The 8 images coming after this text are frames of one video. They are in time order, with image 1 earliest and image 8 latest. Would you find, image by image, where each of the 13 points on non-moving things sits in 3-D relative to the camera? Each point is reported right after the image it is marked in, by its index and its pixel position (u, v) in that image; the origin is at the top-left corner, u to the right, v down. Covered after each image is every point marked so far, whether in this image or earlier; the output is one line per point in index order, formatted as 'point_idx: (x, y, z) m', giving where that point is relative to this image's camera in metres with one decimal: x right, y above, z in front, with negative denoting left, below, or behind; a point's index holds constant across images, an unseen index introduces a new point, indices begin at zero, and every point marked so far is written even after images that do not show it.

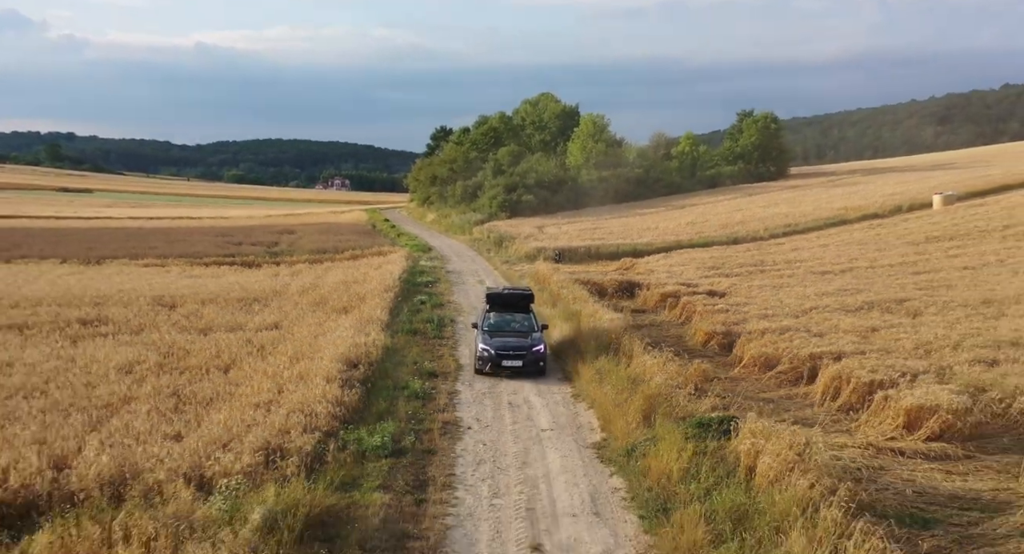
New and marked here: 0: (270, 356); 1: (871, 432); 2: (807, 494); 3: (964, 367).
0: (-4.8, -1.5, +18.5) m
1: (+5.0, -2.1, +12.8) m
2: (+2.9, -2.2, +9.3) m
3: (+7.5, -1.5, +15.1) m
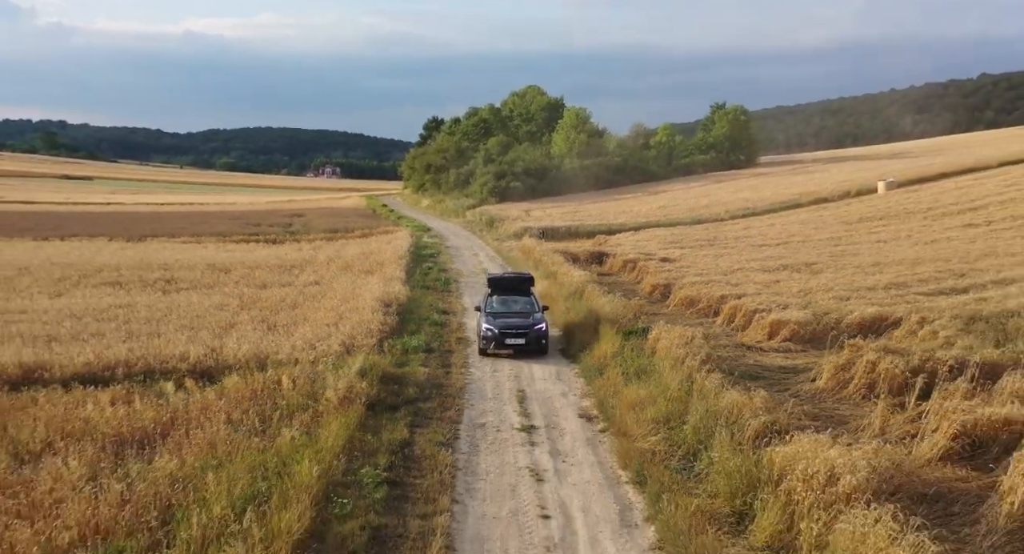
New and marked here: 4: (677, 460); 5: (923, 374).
0: (-5.0, -0.5, +24.8) m
1: (+4.8, -1.2, +19.2) m
2: (+2.8, -1.3, +15.8) m
3: (+7.3, -0.6, +21.6) m
4: (+2.0, -2.1, +11.9) m
5: (+6.3, -1.4, +14.0) m
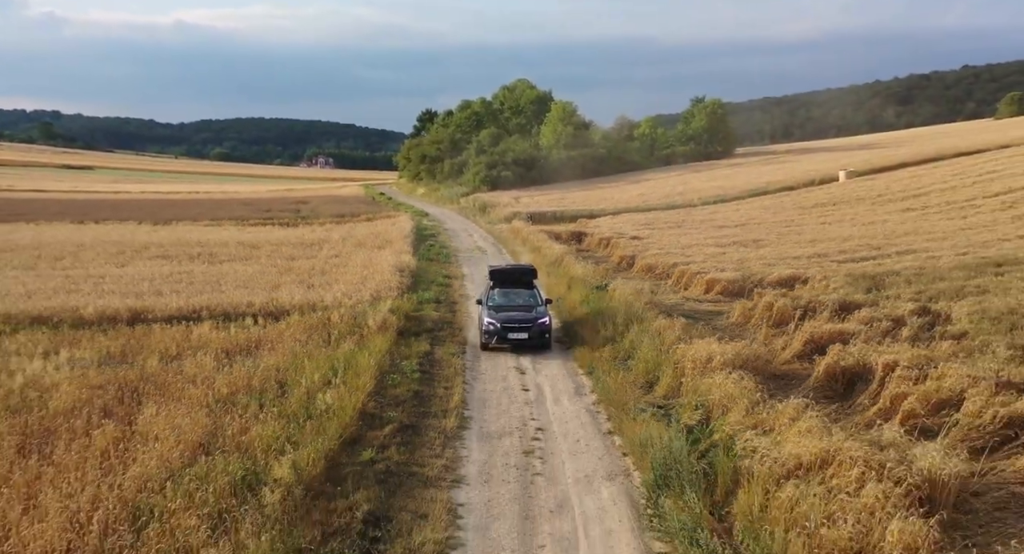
0: (-5.3, +0.4, +30.0) m
1: (+4.6, -0.3, +24.5) m
2: (+2.6, -0.5, +21.0) m
3: (+7.1, +0.3, +26.9) m
4: (+1.9, -1.3, +17.1) m
5: (+6.1, -0.6, +19.3) m
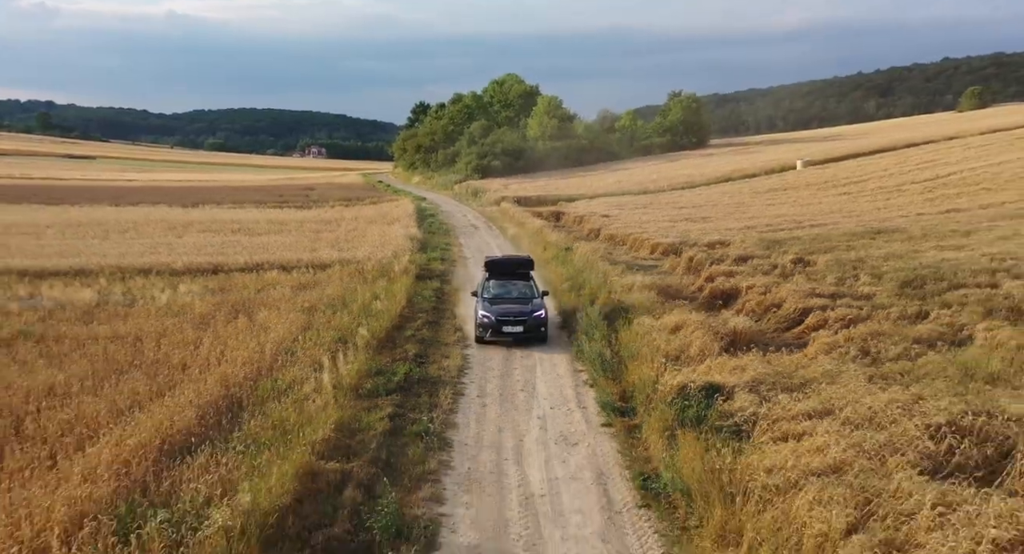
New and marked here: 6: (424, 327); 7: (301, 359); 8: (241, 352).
0: (-5.8, +1.6, +36.8) m
1: (+4.2, +0.9, +31.5) m
2: (+2.2, +0.7, +28.0) m
3: (+6.6, +1.5, +33.9) m
4: (+1.6, -0.2, +24.1) m
5: (+5.8, +0.5, +26.3) m
6: (-1.8, -1.0, +18.9) m
7: (-3.4, -1.3, +15.0) m
8: (-4.5, -1.2, +15.5) m
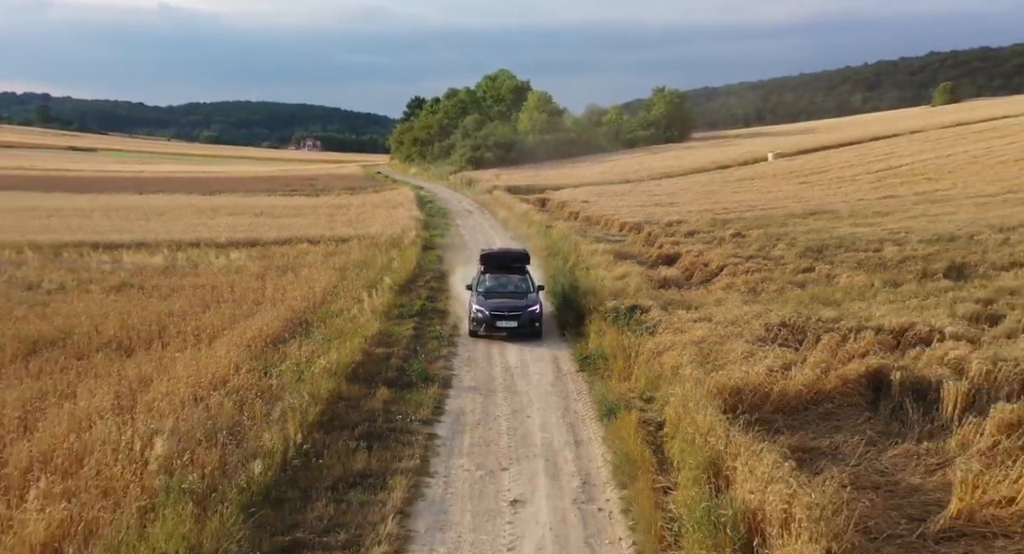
0: (-6.2, +2.7, +42.2) m
1: (+3.8, +1.9, +37.0) m
2: (+1.9, +1.6, +33.5) m
3: (+6.2, +2.6, +39.4) m
4: (+1.2, +0.7, +29.6) m
5: (+5.4, +1.5, +31.8) m
6: (-2.2, -0.1, +24.3) m
7: (-3.7, -0.4, +20.5) m
8: (-4.8, -0.4, +20.9) m
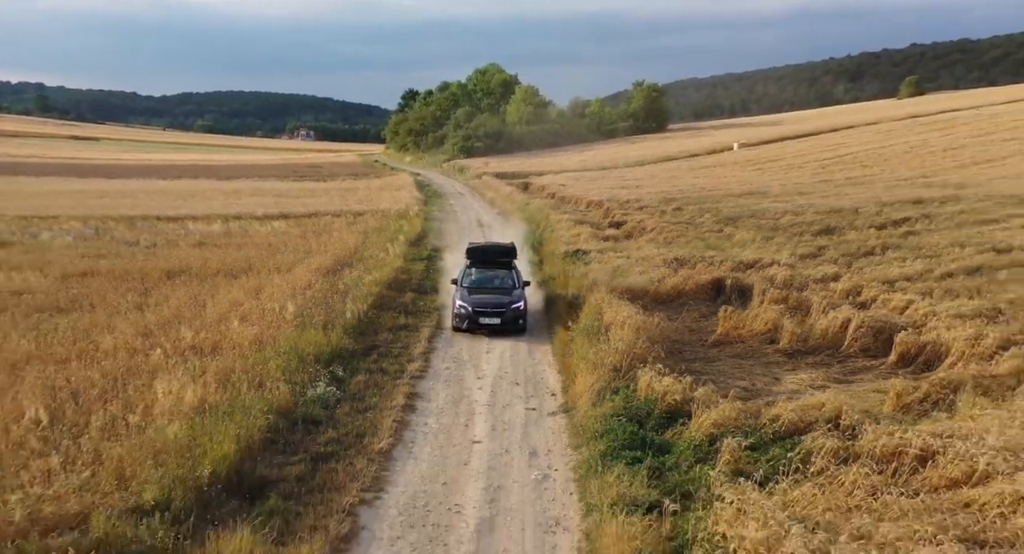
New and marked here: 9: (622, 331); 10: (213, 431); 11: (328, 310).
0: (-7.0, +4.2, +49.6) m
1: (+3.1, +3.3, +44.4) m
2: (+1.2, +3.1, +40.9) m
3: (+5.5, +4.0, +46.9) m
4: (+0.6, +2.1, +37.0) m
5: (+4.7, +2.9, +39.2) m
6: (-2.7, +1.2, +31.8) m
7: (-4.2, +0.9, +27.9) m
8: (-5.3, +0.9, +28.3) m
9: (+1.6, -0.9, +13.9) m
10: (-3.2, -1.6, +9.9) m
11: (-3.4, -0.6, +17.0) m
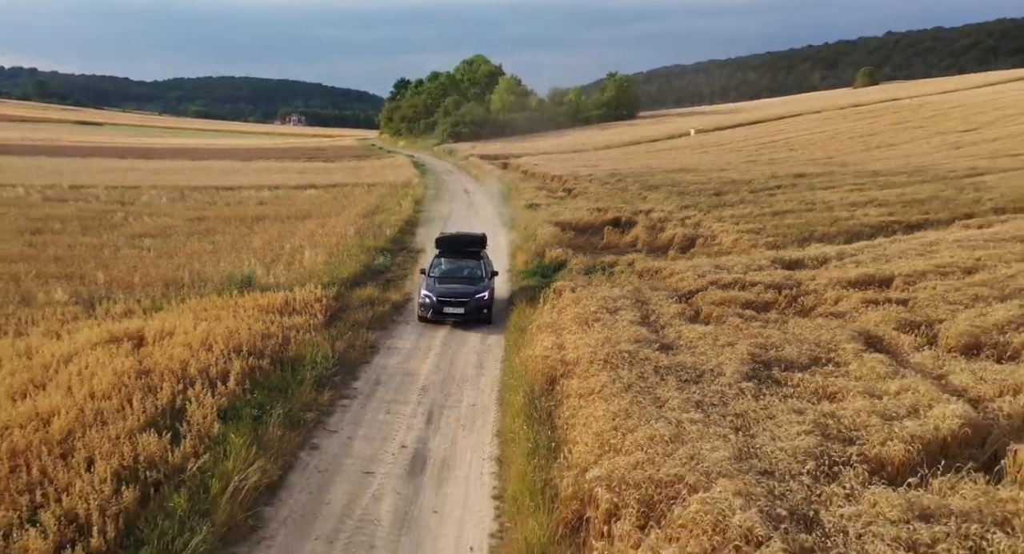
0: (-8.2, +6.6, +60.6) m
1: (+1.9, +5.7, +55.6) m
2: (+0.1, +5.4, +52.1) m
3: (+4.3, +6.5, +58.1) m
4: (-0.5, +4.4, +48.2) m
5: (+3.6, +5.2, +50.5) m
6: (-3.7, +3.4, +42.9) m
7: (-5.2, +3.0, +39.0) m
8: (-6.3, +3.1, +39.5) m
9: (+0.8, +1.0, +25.2) m
10: (-3.9, +0.3, +21.1) m
11: (-4.2, +1.3, +28.2) m
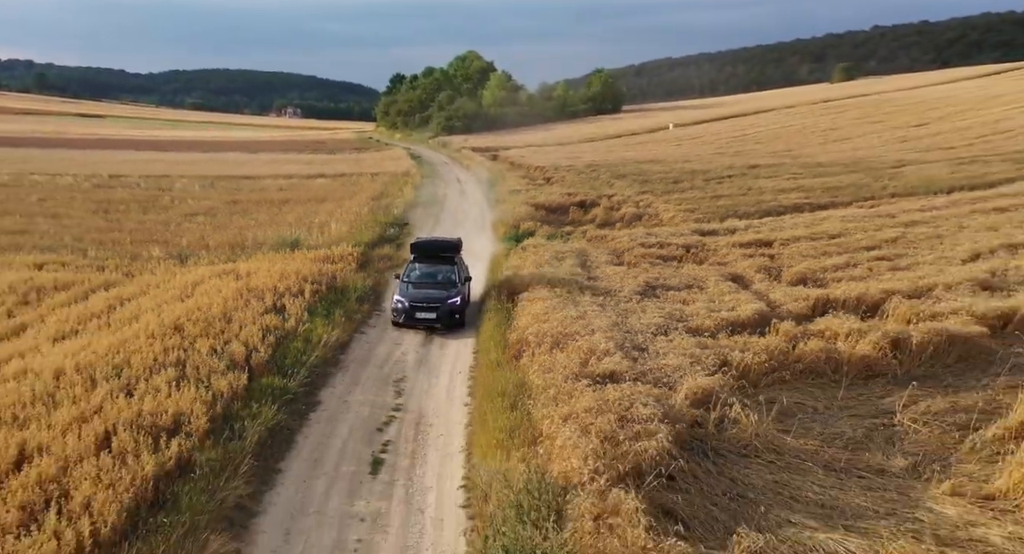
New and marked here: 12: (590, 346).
0: (-9.0, +8.0, +66.8) m
1: (+1.1, +7.0, +61.9) m
2: (-0.7, +6.7, +58.3) m
3: (+3.5, +7.8, +64.4) m
4: (-1.2, +5.6, +54.5) m
5: (+2.9, +6.4, +56.8) m
6: (-4.4, +4.6, +49.2) m
7: (-5.9, +4.1, +45.3) m
8: (-7.0, +4.2, +45.7) m
9: (+0.2, +2.1, +31.5) m
10: (-4.4, +1.2, +27.3) m
11: (-4.8, +2.4, +34.5) m
12: (+1.1, -1.0, +13.6) m
